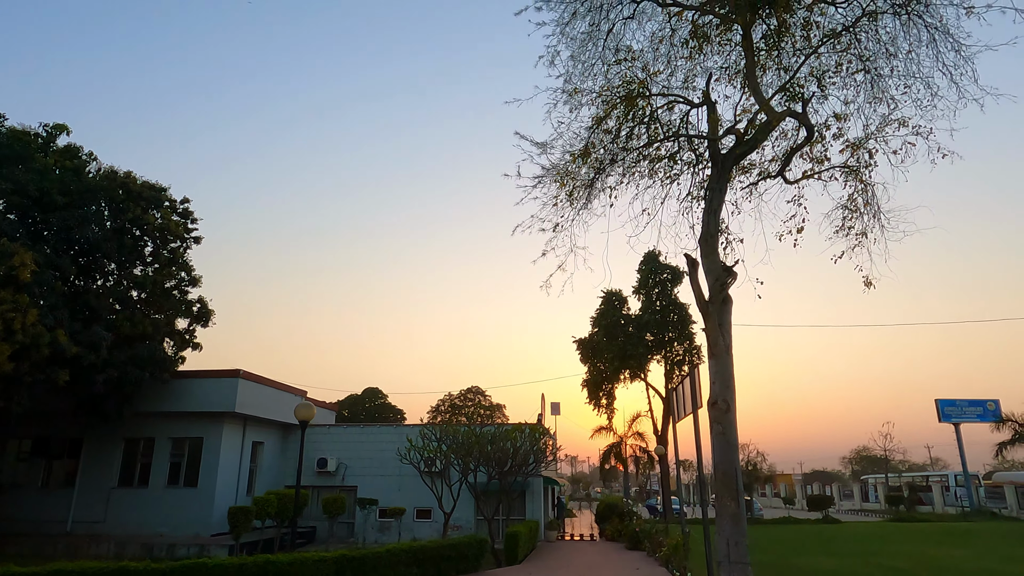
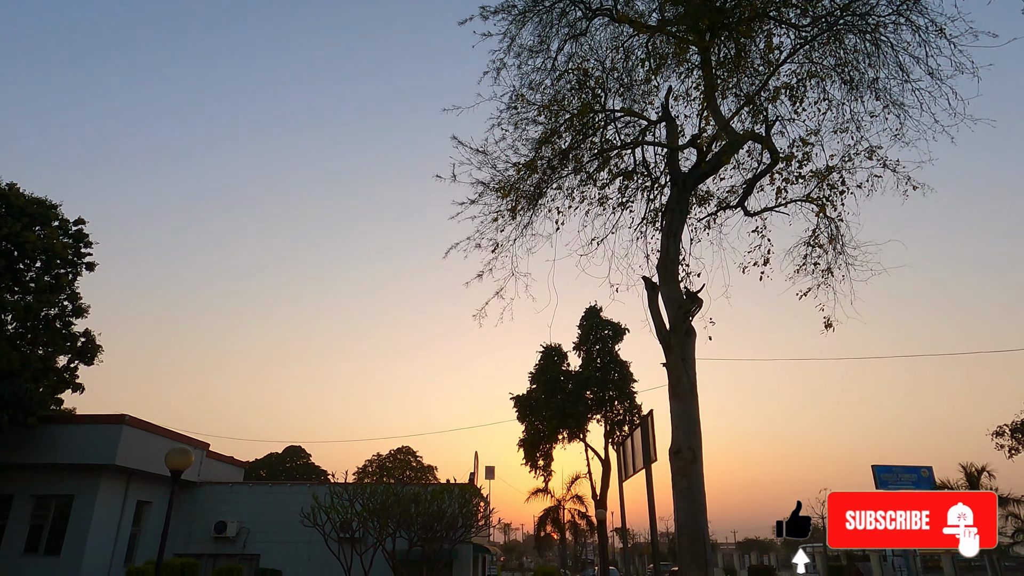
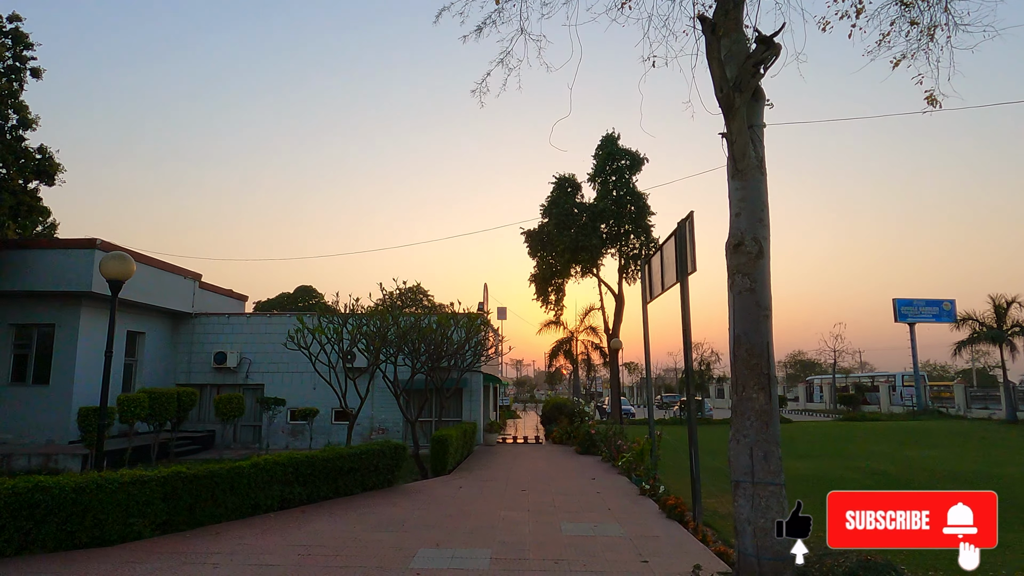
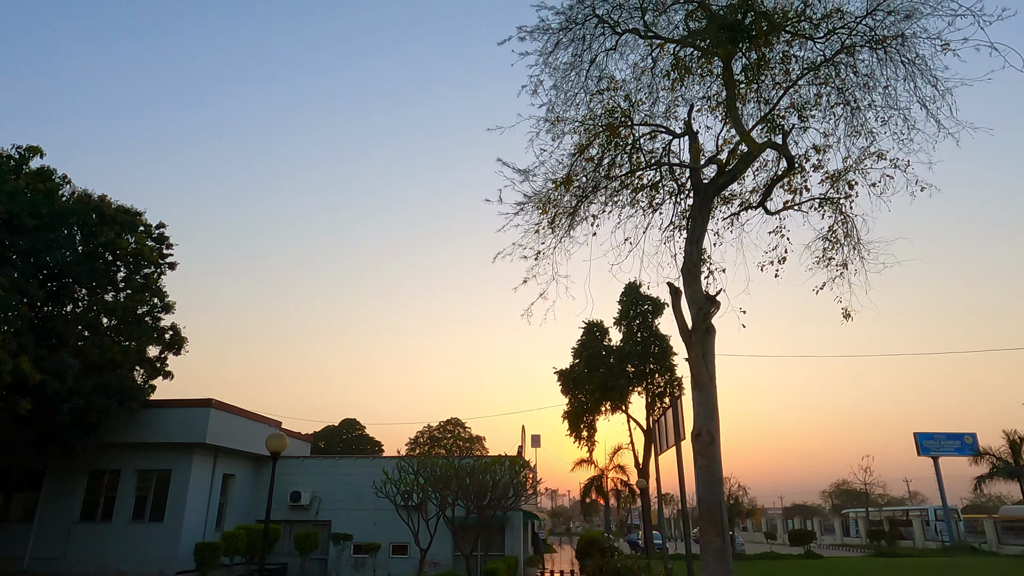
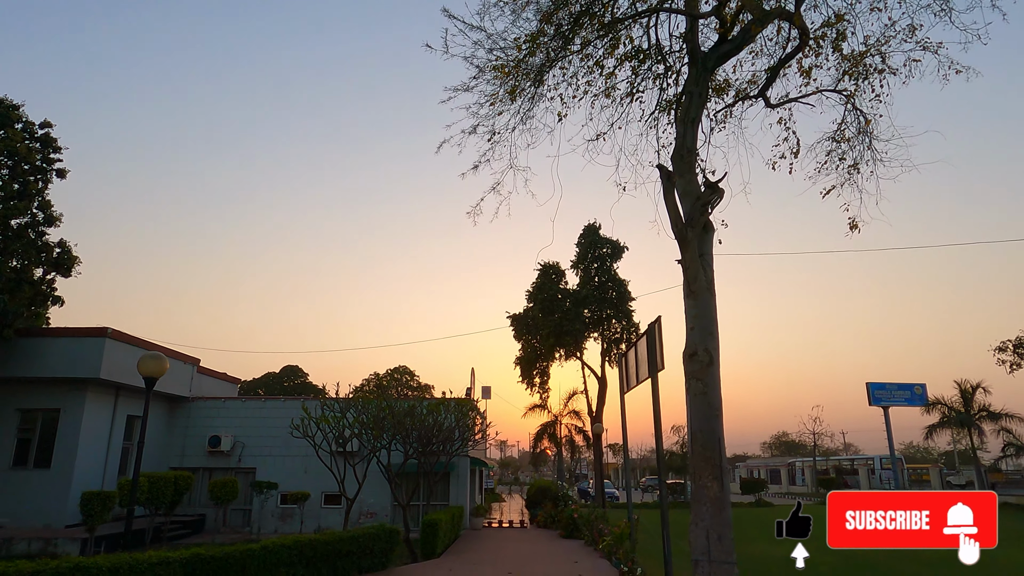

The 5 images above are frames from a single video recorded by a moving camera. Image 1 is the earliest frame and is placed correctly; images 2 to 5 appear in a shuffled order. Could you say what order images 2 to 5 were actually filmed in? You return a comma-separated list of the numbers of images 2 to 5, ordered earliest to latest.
4, 2, 5, 3
